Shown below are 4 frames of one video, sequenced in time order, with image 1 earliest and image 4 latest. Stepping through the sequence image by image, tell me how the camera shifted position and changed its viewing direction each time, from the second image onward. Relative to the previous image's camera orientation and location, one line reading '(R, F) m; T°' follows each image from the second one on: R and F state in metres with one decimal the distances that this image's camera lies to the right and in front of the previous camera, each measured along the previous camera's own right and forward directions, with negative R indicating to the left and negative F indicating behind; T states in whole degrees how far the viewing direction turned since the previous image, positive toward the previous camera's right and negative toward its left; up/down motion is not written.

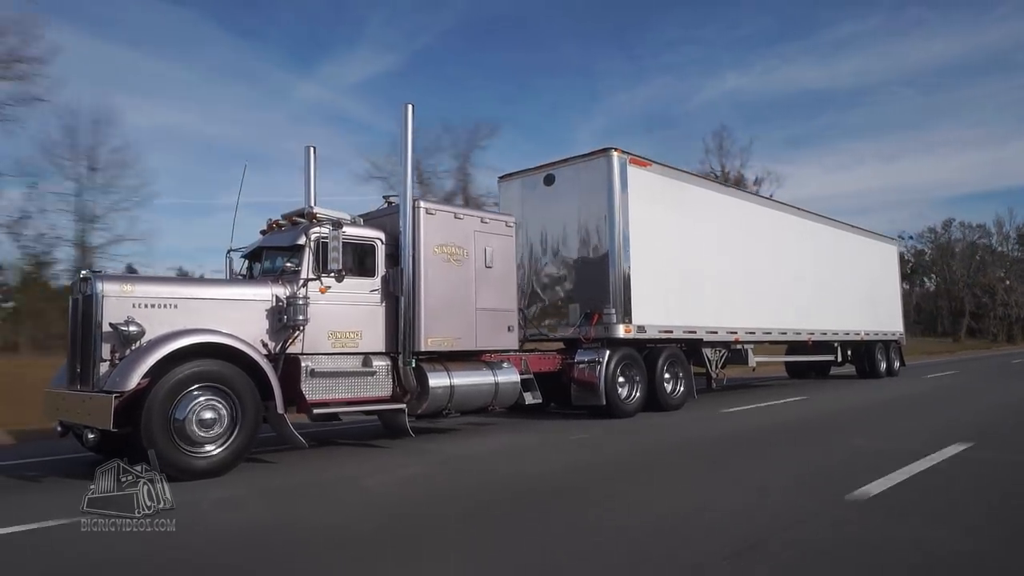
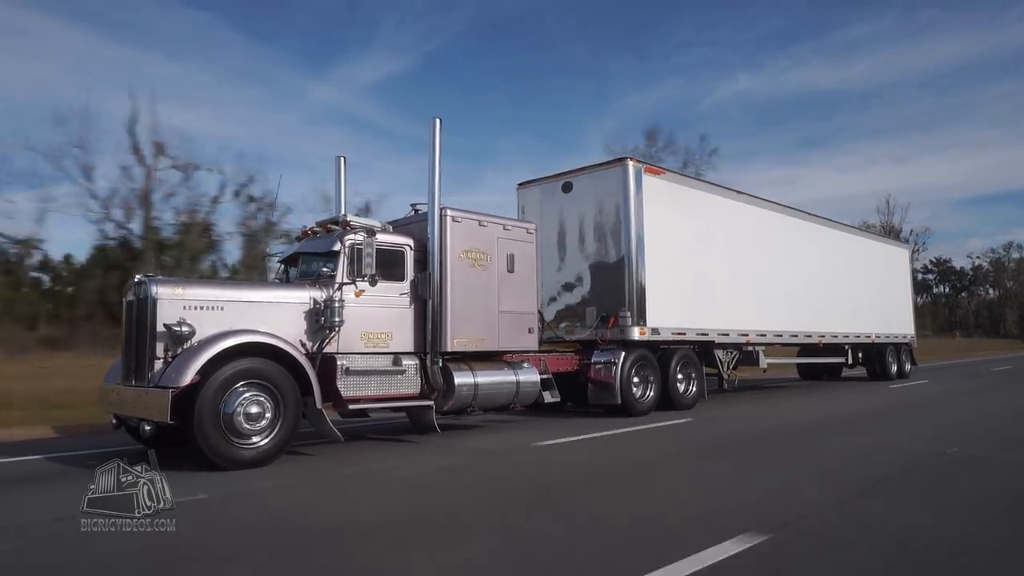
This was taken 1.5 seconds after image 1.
(-0.1, -0.5) m; -1°
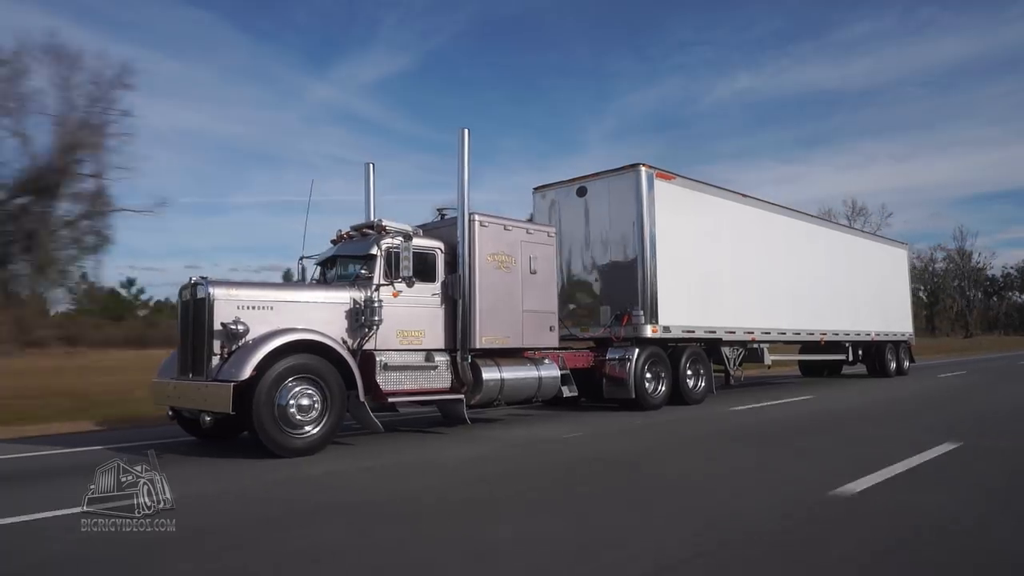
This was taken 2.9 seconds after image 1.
(-0.3, -0.7) m; 0°
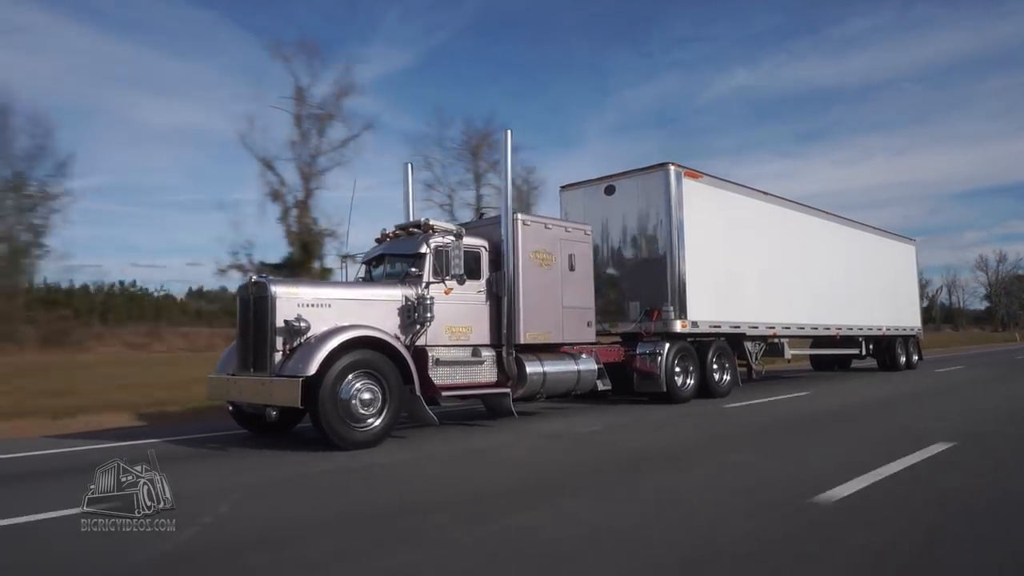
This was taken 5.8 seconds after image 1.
(-0.6, -0.3) m; 0°
